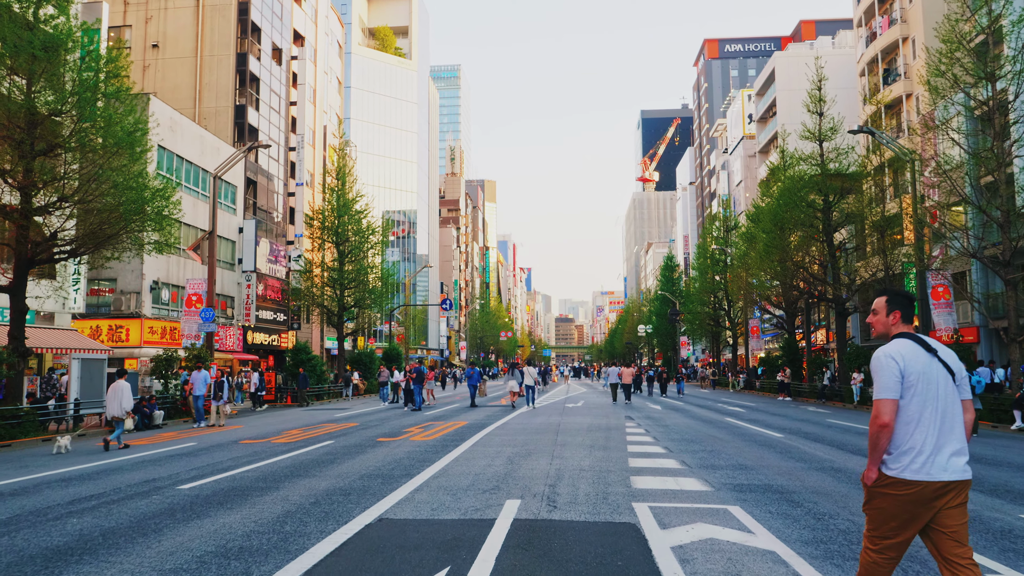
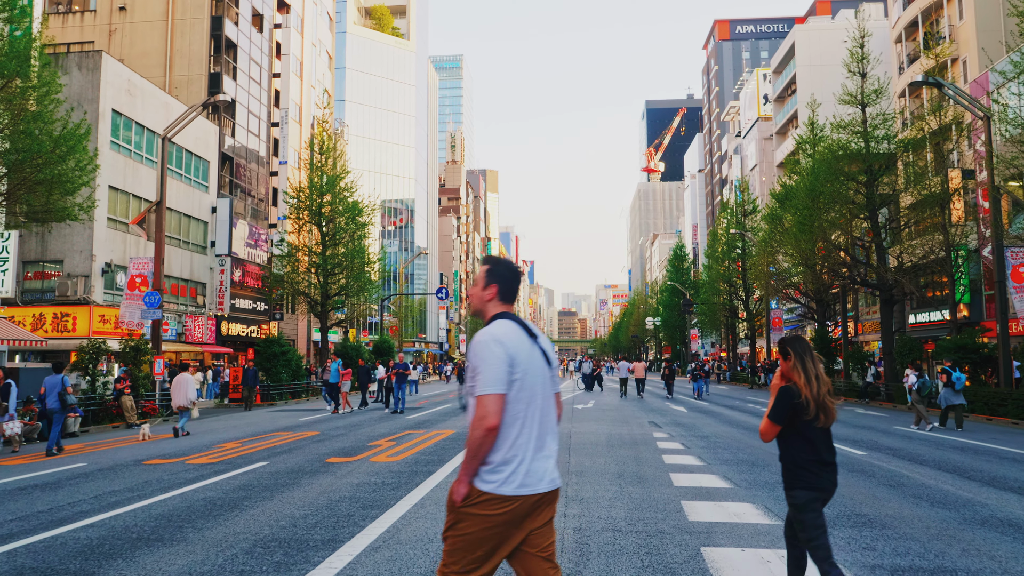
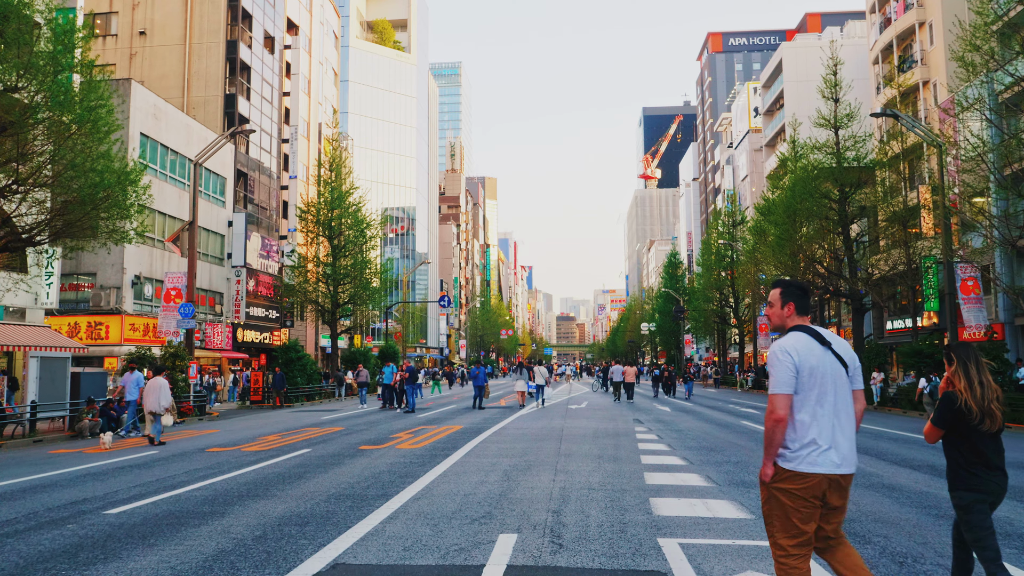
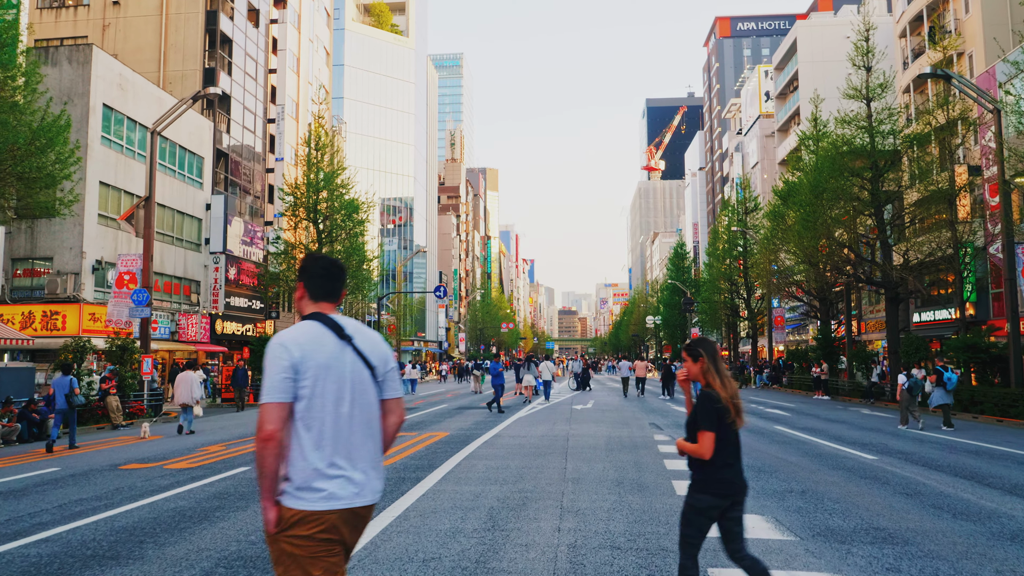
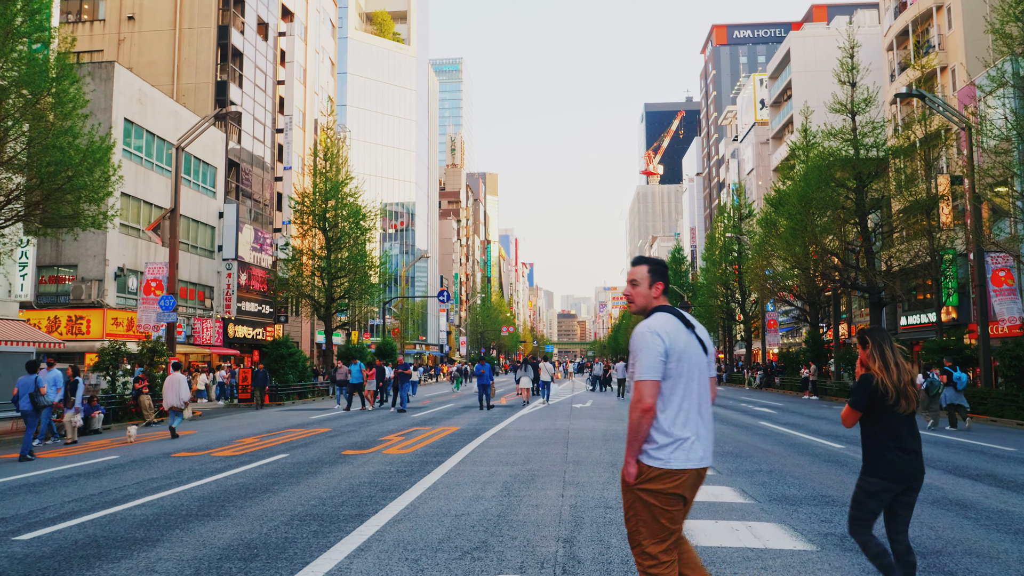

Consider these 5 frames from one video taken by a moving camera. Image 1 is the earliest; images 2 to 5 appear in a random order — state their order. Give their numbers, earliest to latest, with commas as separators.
3, 5, 2, 4
